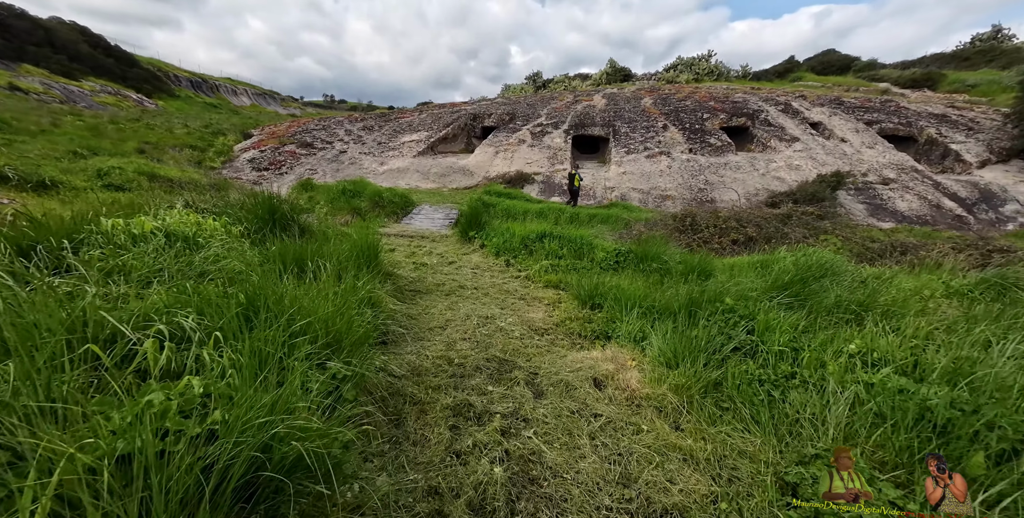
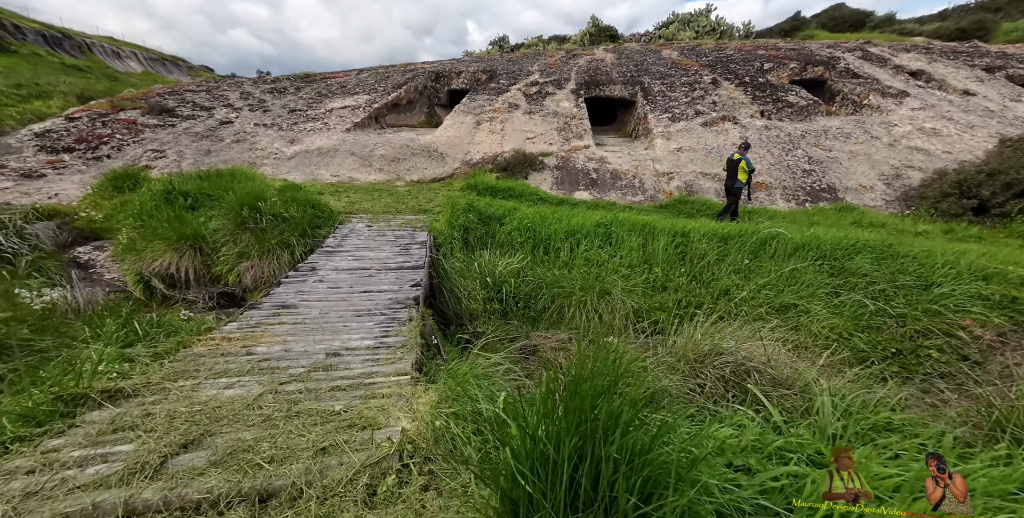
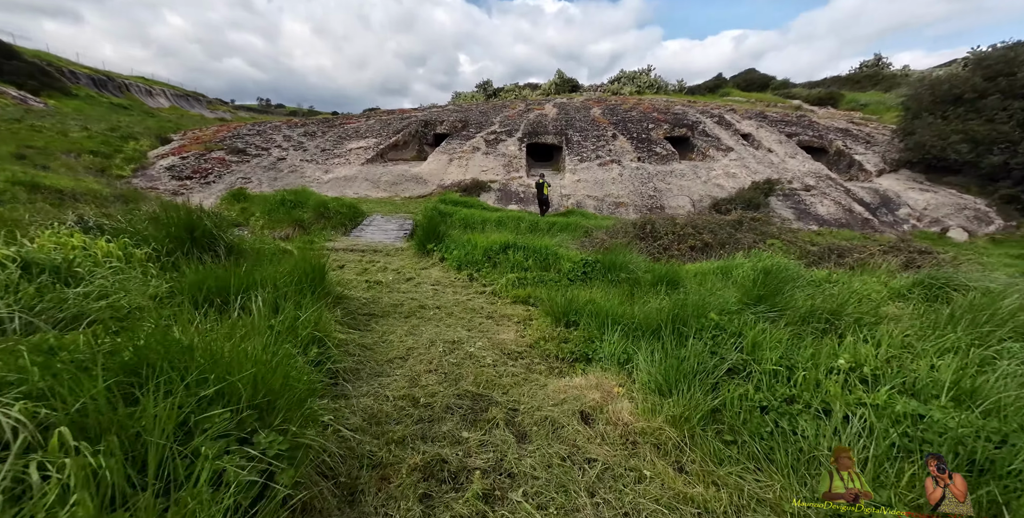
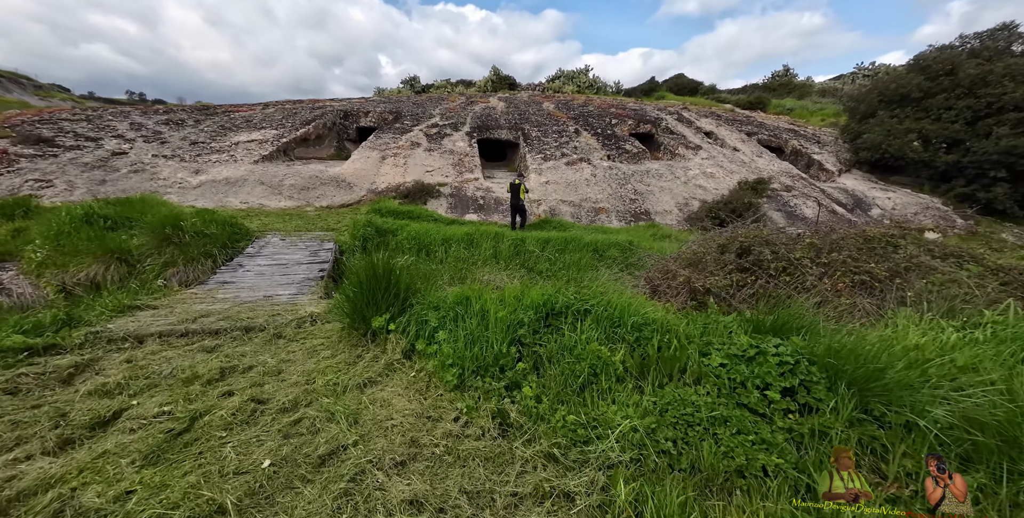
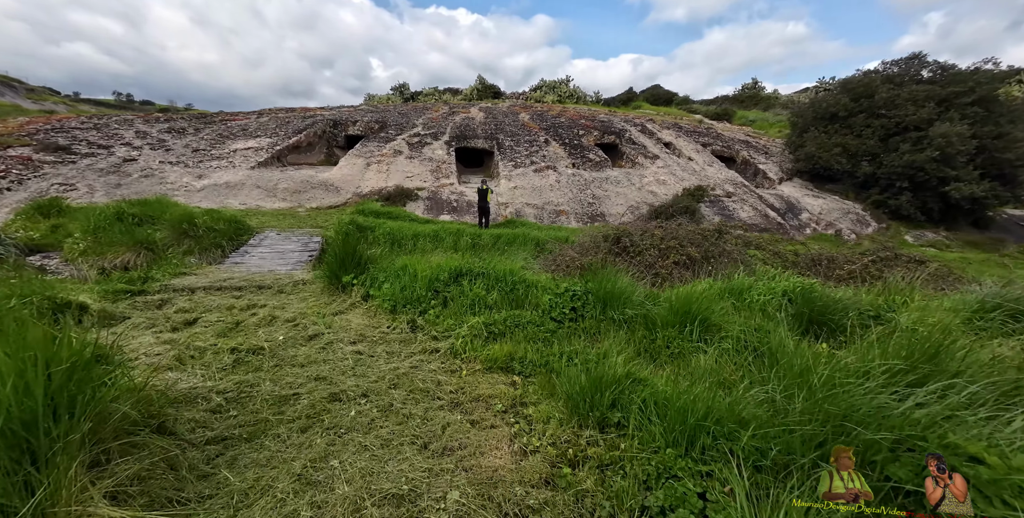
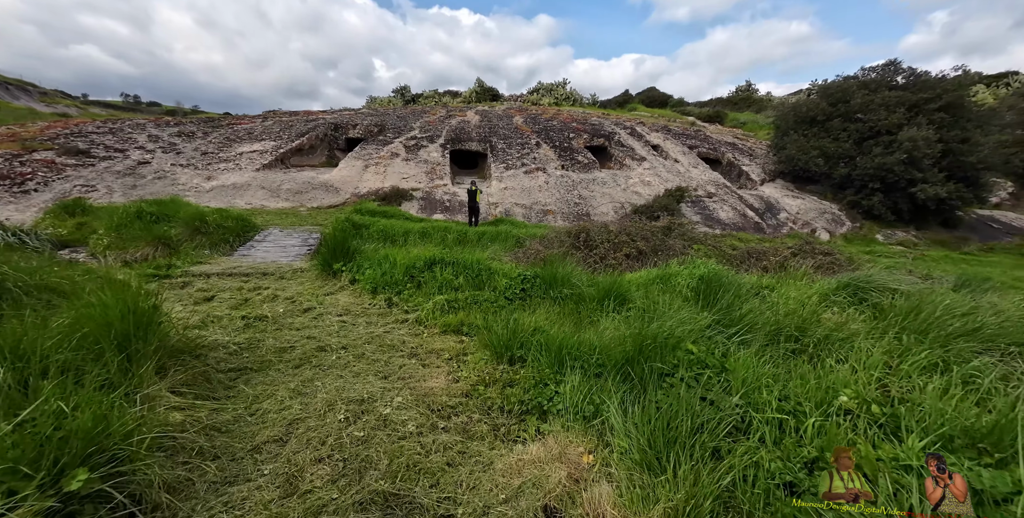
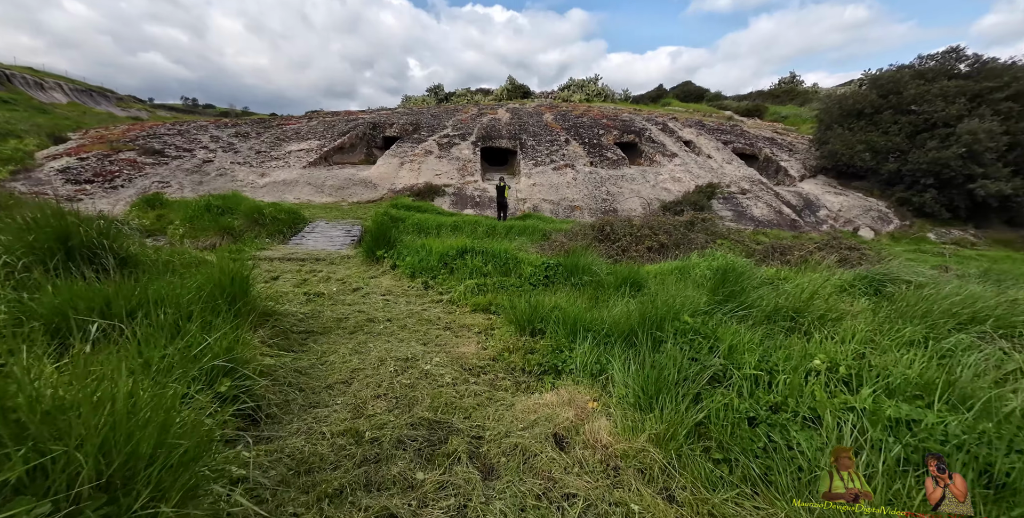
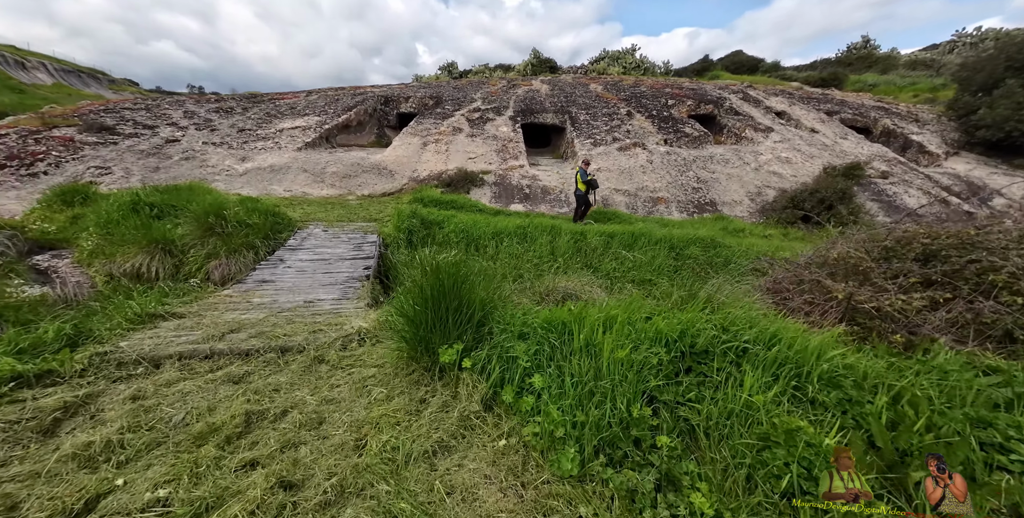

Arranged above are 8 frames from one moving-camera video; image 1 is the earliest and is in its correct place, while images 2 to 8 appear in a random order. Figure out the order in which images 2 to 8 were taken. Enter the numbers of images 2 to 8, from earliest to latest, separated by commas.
3, 7, 6, 5, 4, 8, 2
